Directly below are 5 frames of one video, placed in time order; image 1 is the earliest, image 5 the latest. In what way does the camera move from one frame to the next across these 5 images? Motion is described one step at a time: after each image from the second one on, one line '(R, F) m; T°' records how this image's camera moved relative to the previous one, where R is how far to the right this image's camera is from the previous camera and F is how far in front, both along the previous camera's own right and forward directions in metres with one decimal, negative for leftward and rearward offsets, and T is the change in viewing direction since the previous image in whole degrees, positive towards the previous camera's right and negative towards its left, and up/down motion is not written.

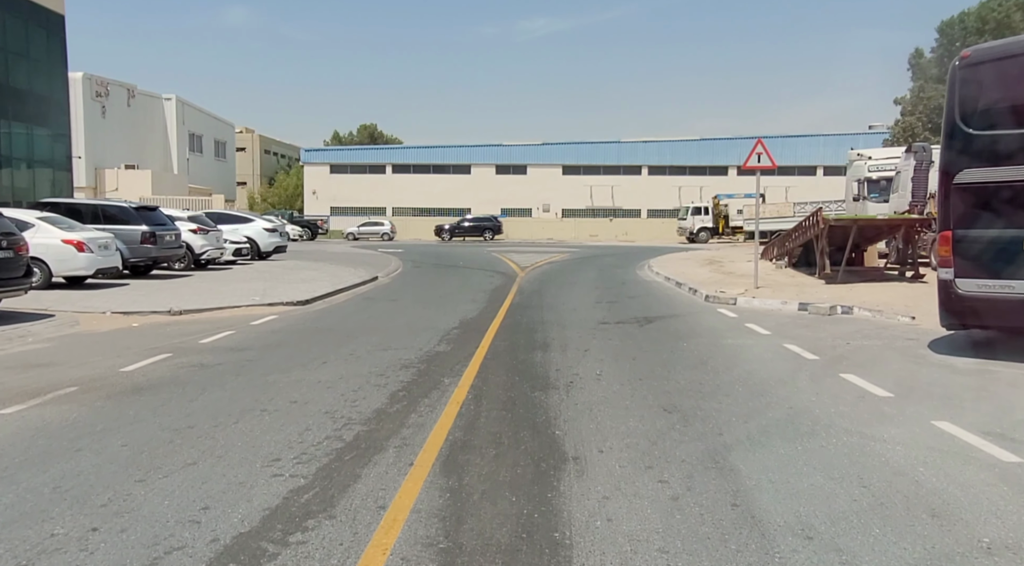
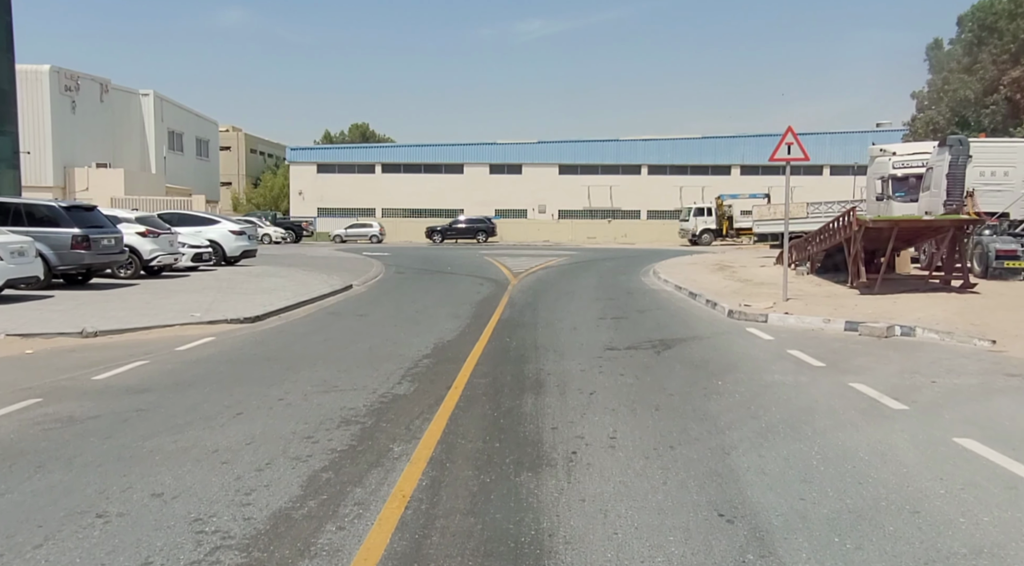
(+0.1, +2.5) m; 0°
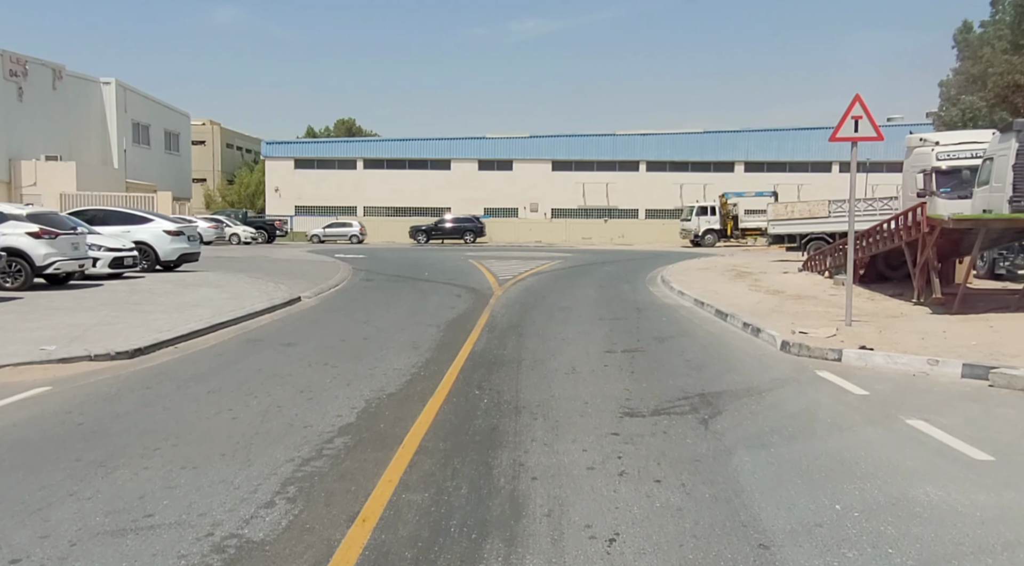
(+0.2, +3.7) m; +1°
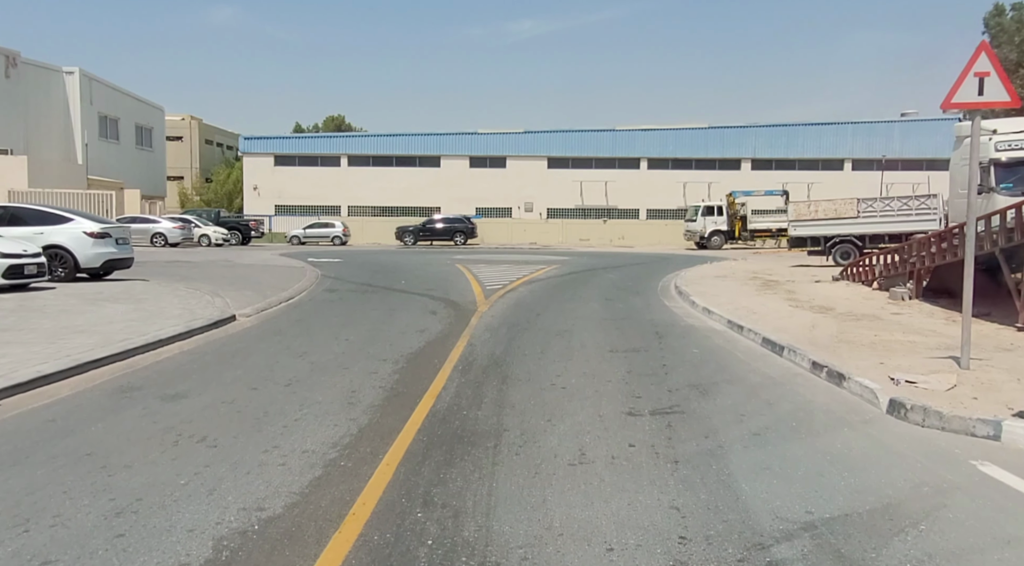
(+0.2, +3.4) m; 0°
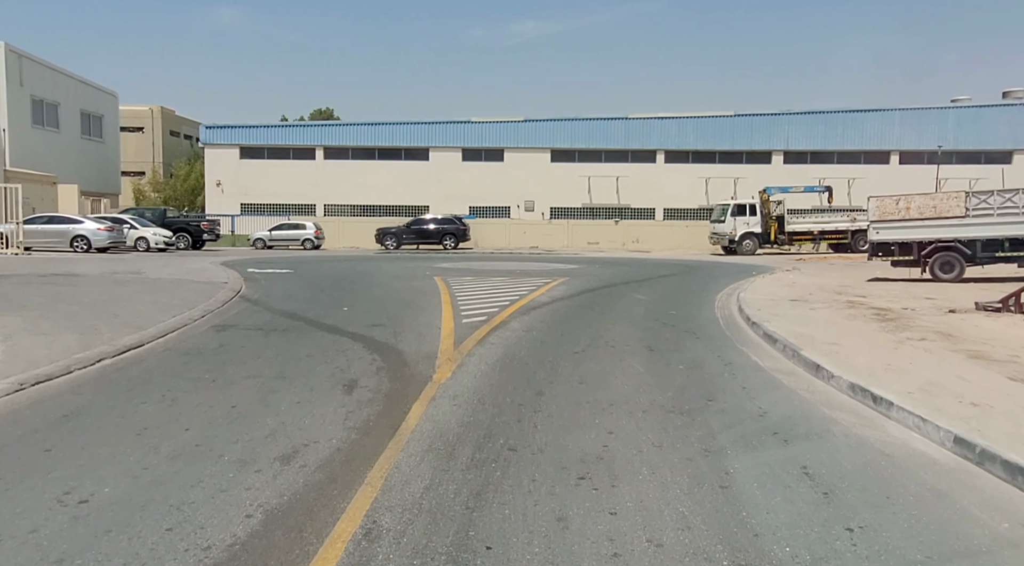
(+0.2, +6.9) m; 0°
